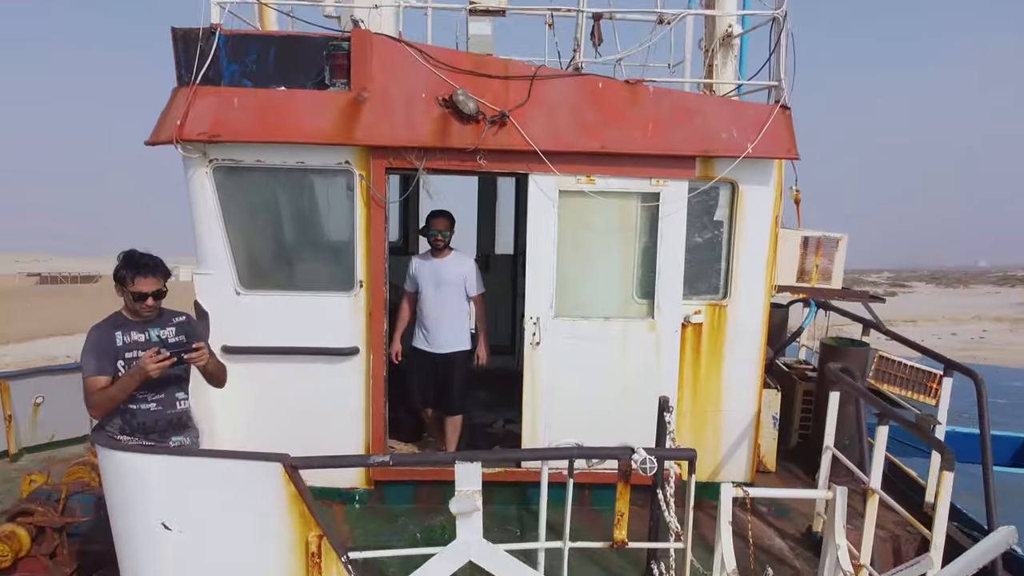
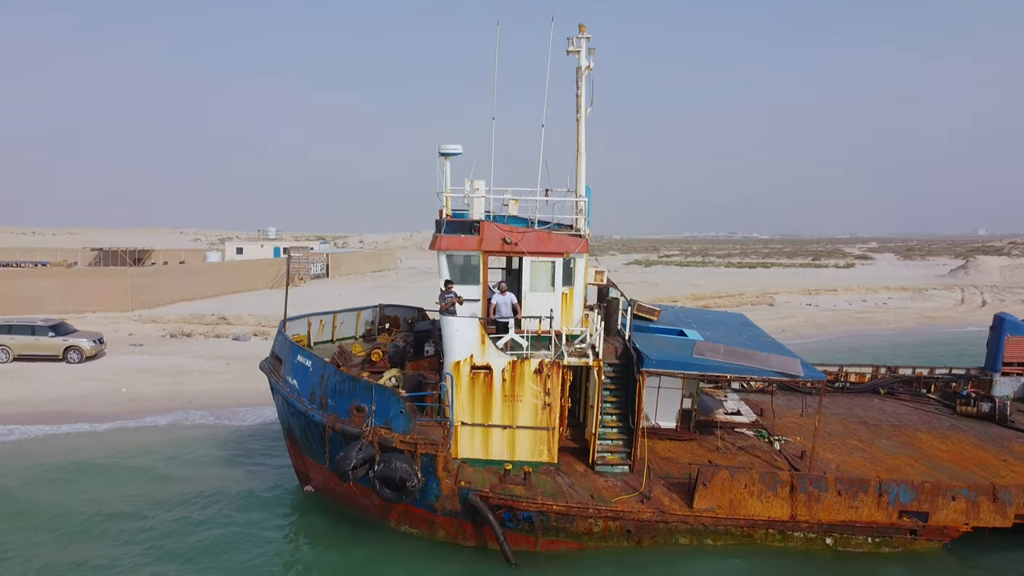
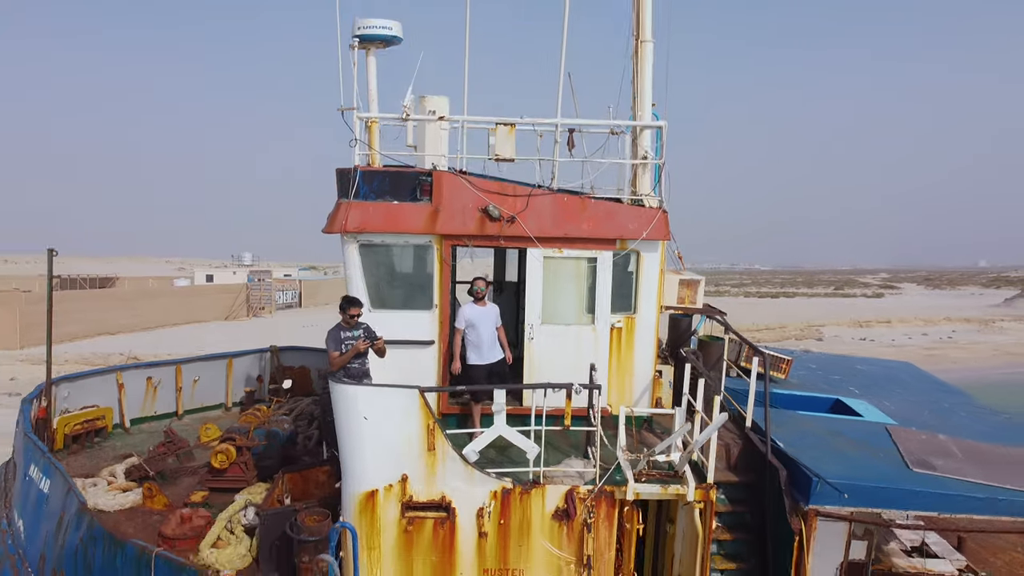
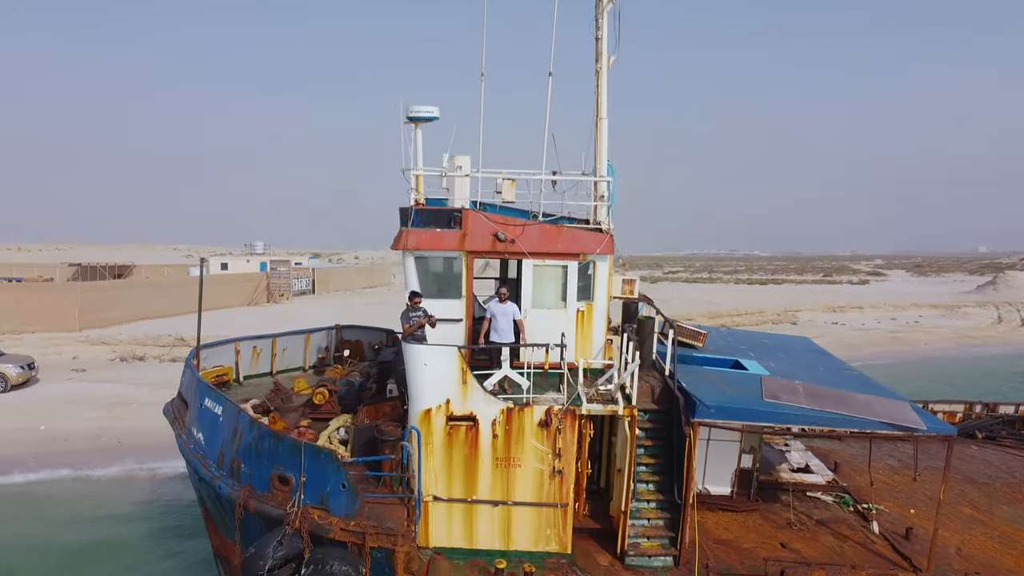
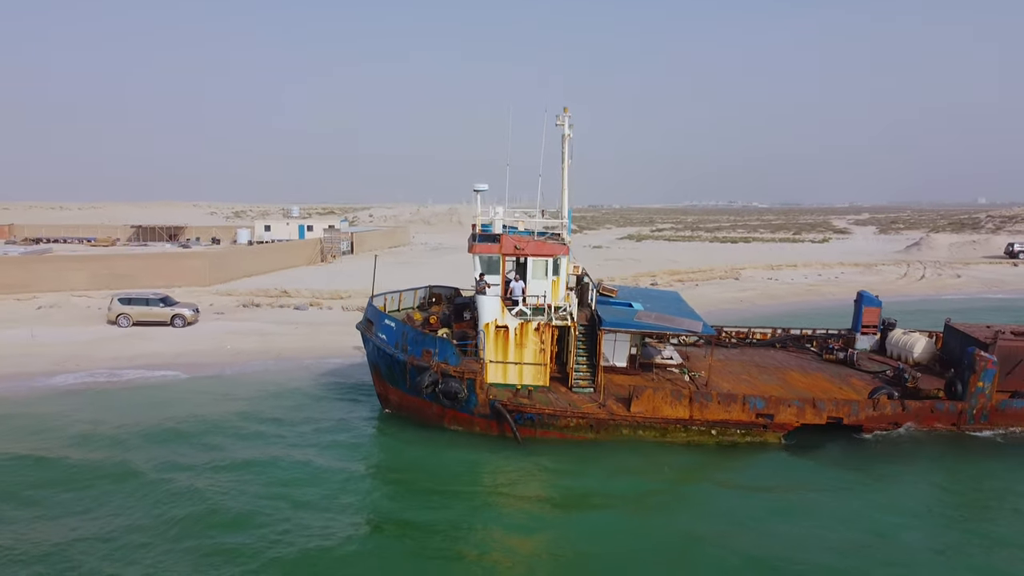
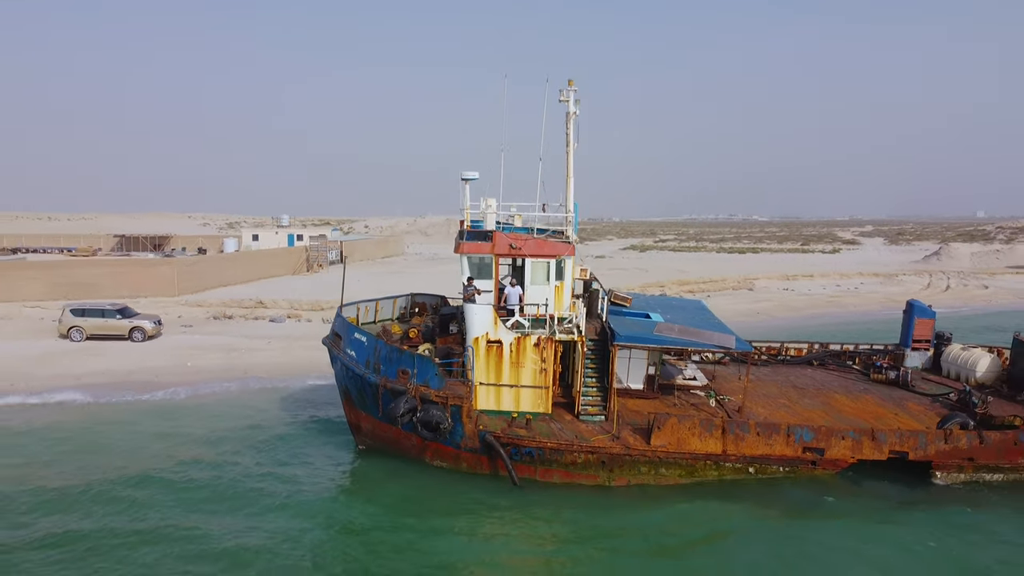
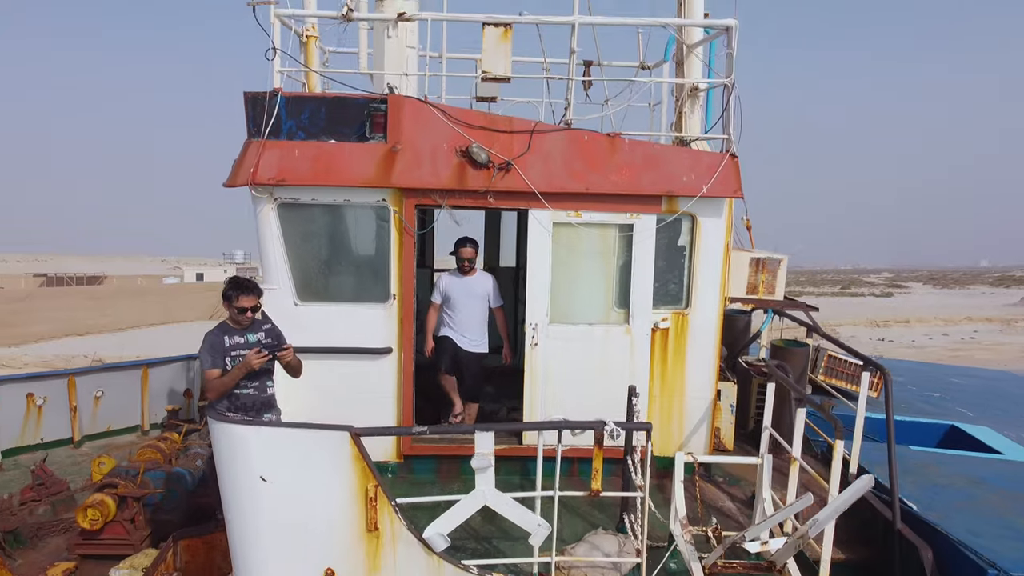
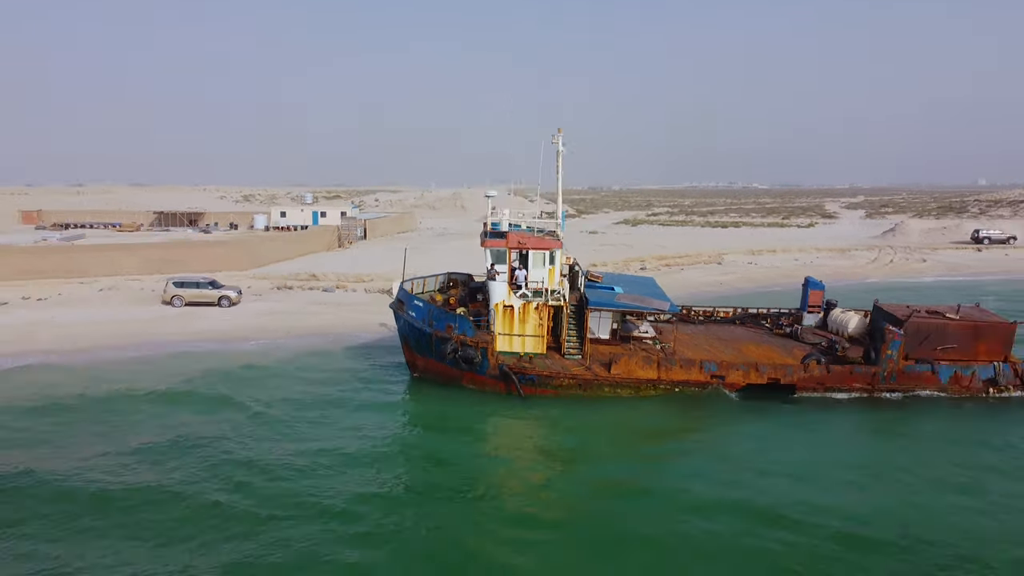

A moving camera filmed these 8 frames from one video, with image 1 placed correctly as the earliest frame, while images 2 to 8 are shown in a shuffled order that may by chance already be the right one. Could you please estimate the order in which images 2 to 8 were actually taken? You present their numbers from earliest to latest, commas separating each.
7, 3, 4, 2, 6, 5, 8
